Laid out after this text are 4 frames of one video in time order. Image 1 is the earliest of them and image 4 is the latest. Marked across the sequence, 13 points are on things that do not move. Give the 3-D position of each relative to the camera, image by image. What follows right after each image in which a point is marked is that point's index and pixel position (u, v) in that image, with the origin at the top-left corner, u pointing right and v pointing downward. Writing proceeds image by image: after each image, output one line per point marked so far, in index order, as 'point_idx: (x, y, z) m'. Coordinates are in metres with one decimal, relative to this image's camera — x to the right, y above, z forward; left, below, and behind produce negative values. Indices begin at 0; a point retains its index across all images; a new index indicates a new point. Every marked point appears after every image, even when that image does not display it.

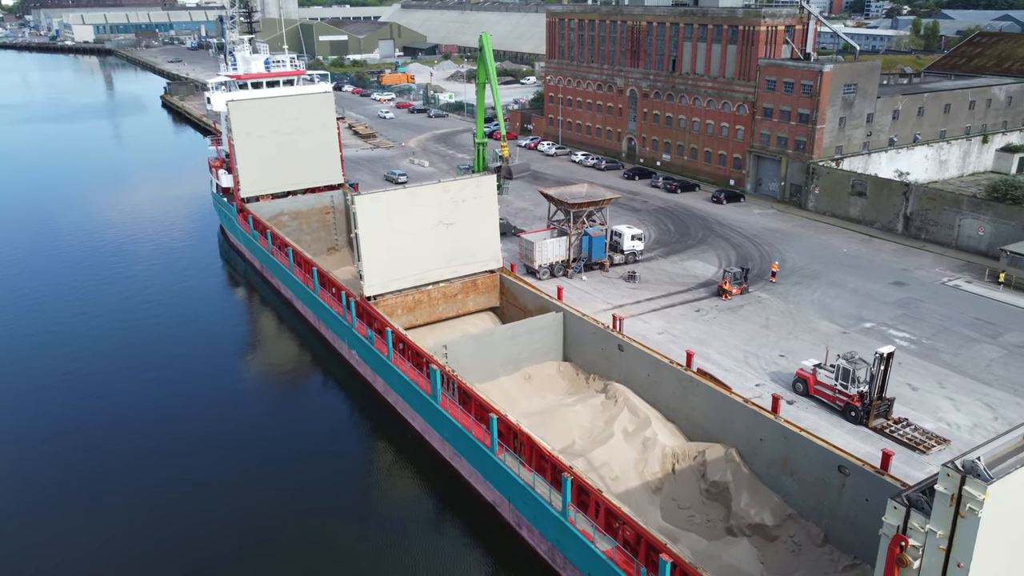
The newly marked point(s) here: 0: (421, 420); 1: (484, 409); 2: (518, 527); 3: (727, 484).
0: (-2.1, -3.2, +18.0) m
1: (-0.5, -2.5, +15.3) m
2: (+0.2, -4.7, +14.6) m
3: (+4.2, -3.9, +14.8) m
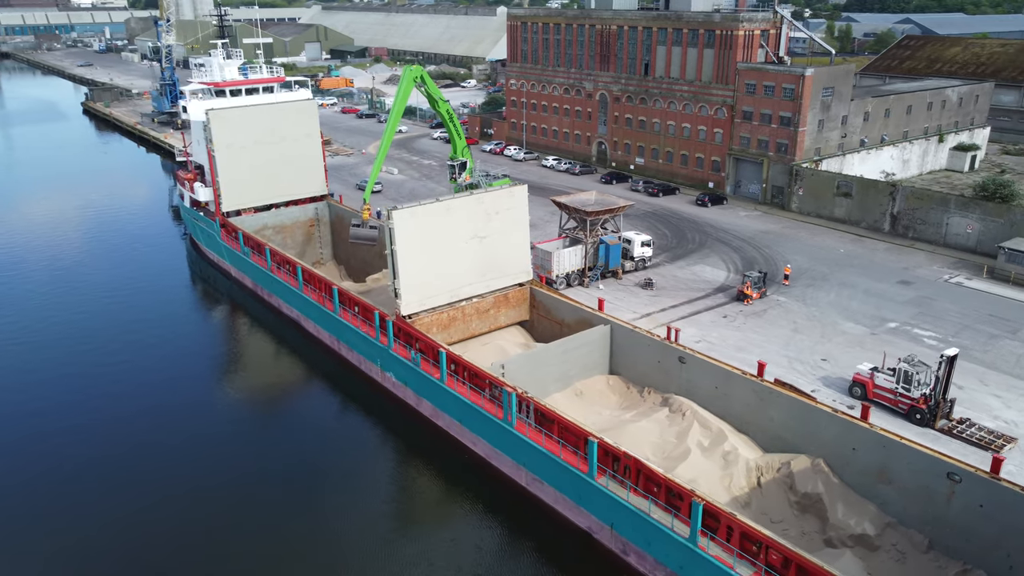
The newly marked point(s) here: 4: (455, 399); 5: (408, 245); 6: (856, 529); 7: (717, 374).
0: (-0.6, -3.6, +17.2) m
1: (+1.2, -2.8, +14.6) m
2: (+2.1, -5.0, +14.0) m
3: (+6.0, -4.1, +14.6) m
4: (-1.3, -2.6, +17.4) m
5: (-2.6, +1.1, +19.1) m
6: (+6.4, -4.5, +14.0) m
7: (+4.7, -2.0, +17.1) m
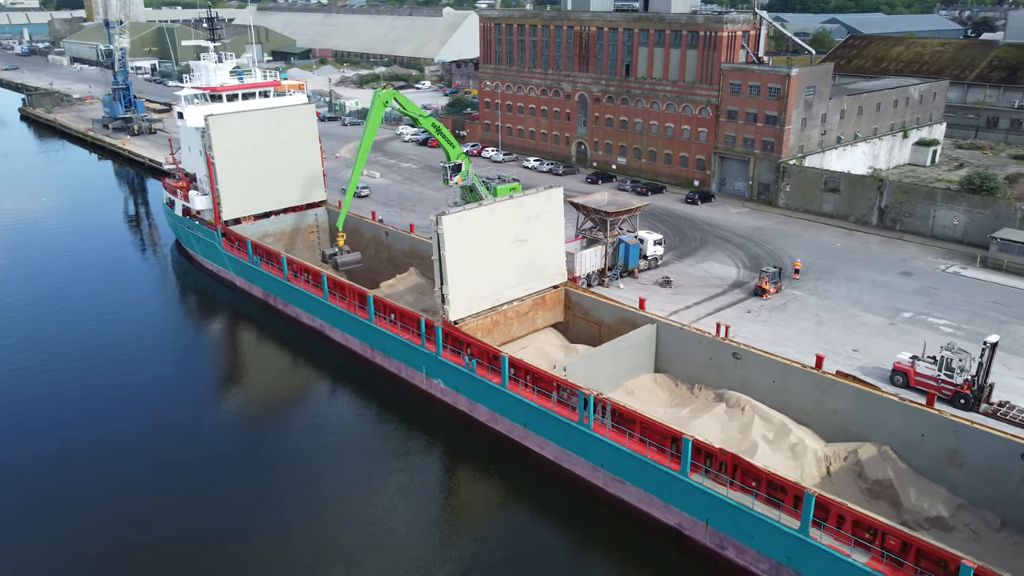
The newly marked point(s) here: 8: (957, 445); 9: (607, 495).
0: (+0.9, -3.7, +17.2) m
1: (+2.9, -2.9, +14.8) m
2: (+3.9, -5.0, +14.3) m
3: (+7.7, -3.9, +15.2) m
4: (+0.2, -2.7, +17.4) m
5: (-1.4, +1.0, +19.0) m
6: (+8.2, -4.4, +14.6) m
7: (+6.1, -1.9, +17.5) m
8: (+8.8, -3.1, +14.8) m
9: (+2.0, -4.5, +16.5) m
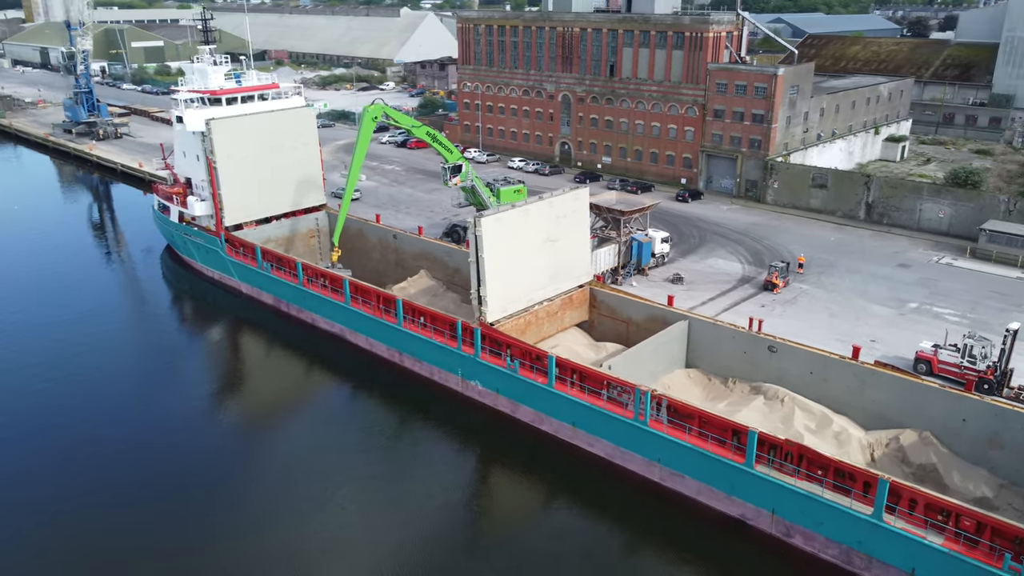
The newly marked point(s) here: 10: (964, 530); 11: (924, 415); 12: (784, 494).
0: (+2.1, -3.6, +17.4) m
1: (+4.2, -2.8, +15.2) m
2: (+5.2, -4.9, +14.7) m
3: (+9.0, -3.7, +15.9) m
4: (+1.3, -2.7, +17.6) m
5: (-0.5, +1.0, +19.1) m
6: (+9.5, -4.2, +15.3) m
7: (+7.2, -1.7, +18.1) m
8: (+10.1, -2.9, +15.6) m
9: (+3.3, -4.5, +16.7) m
10: (+7.5, -4.0, +12.4) m
11: (+9.1, -2.8, +16.6) m
12: (+5.1, -3.9, +14.2) m
